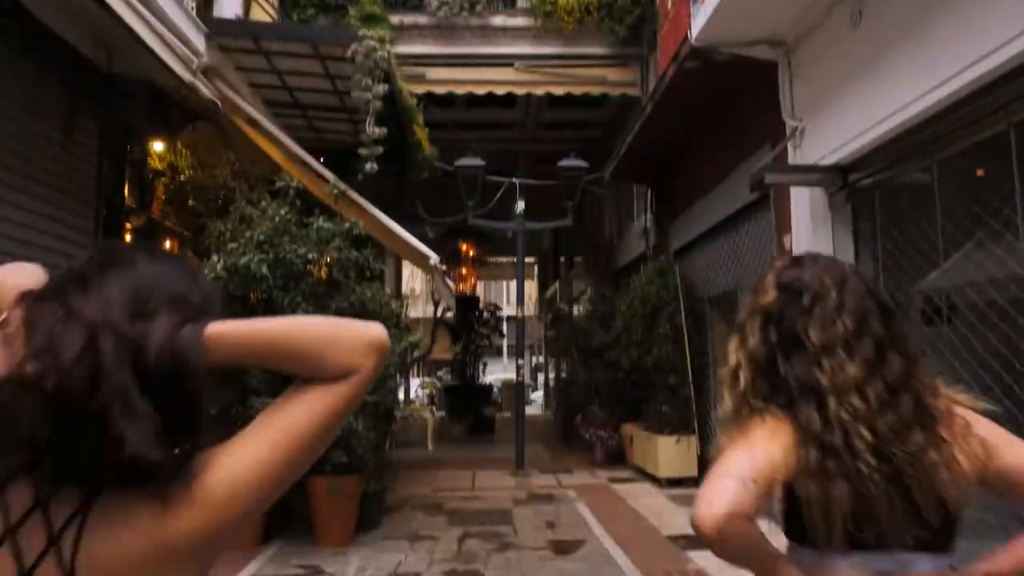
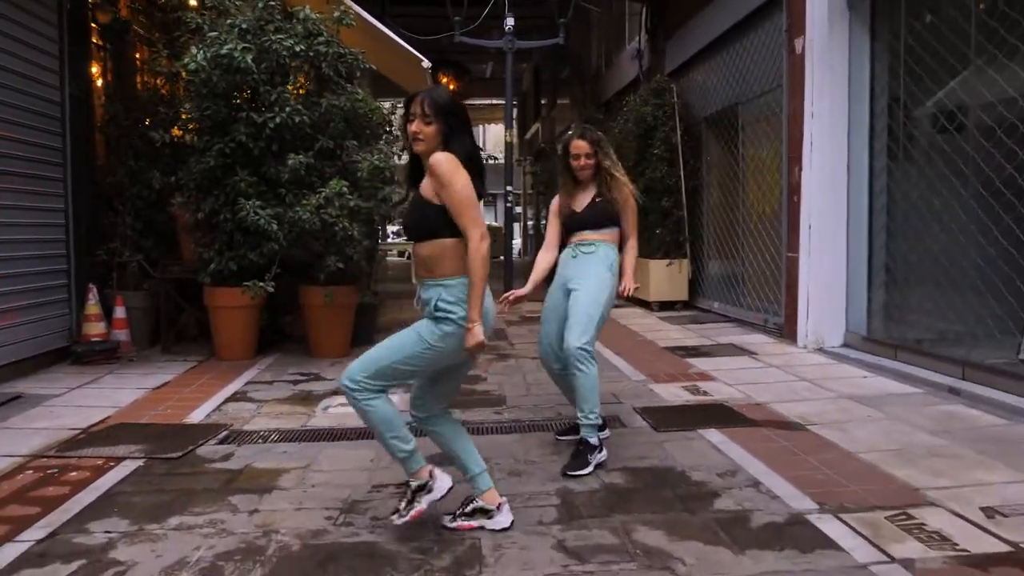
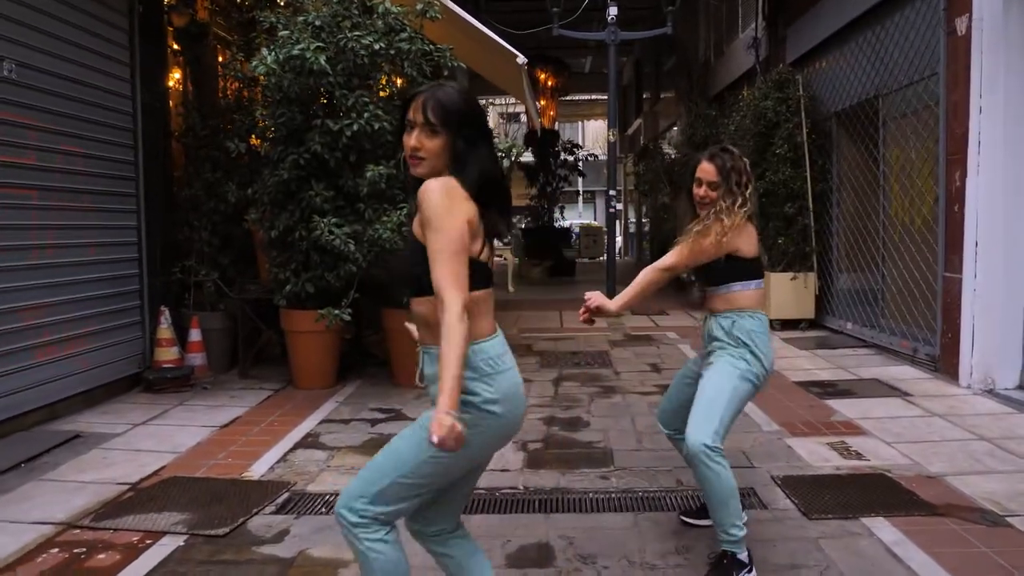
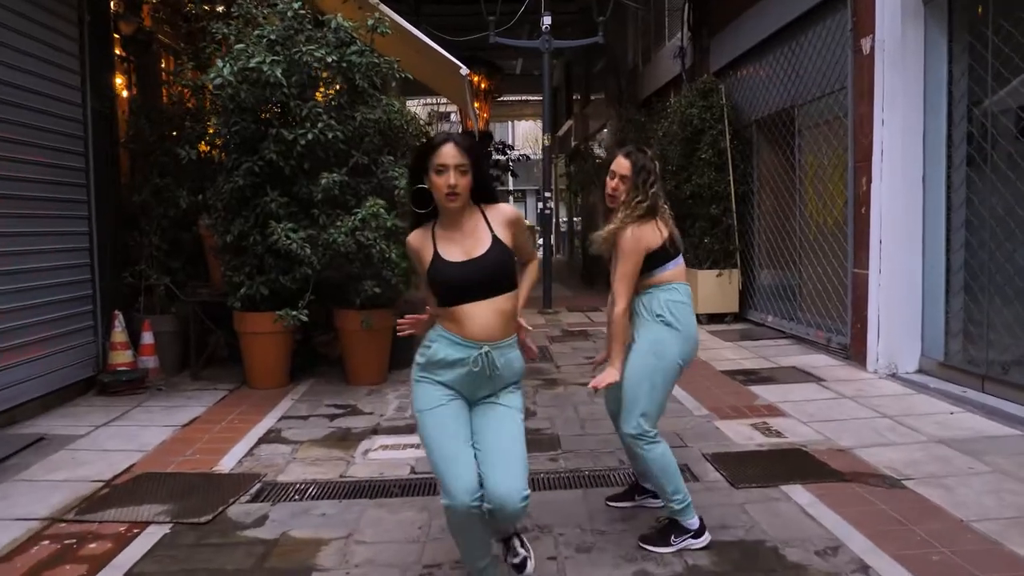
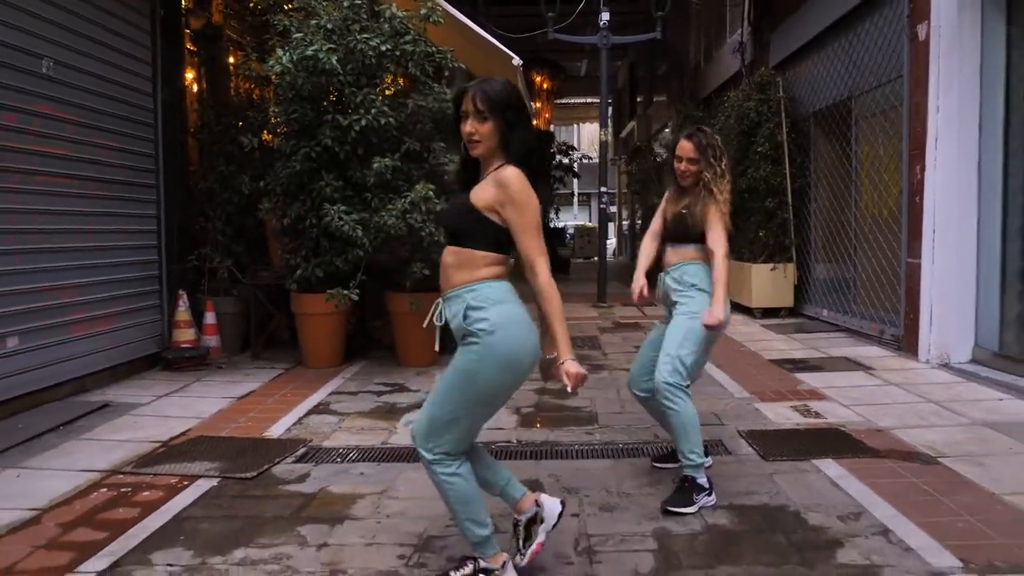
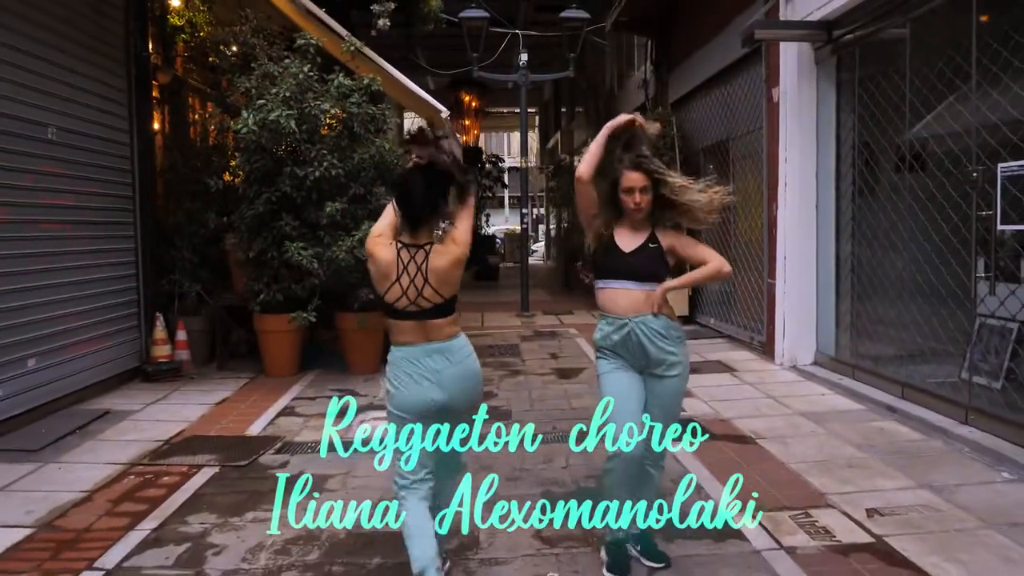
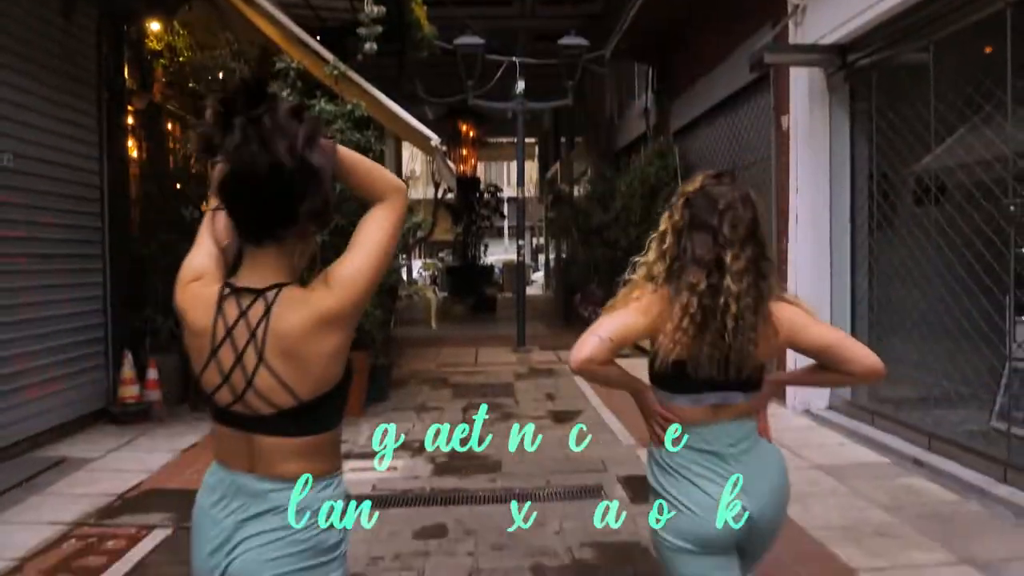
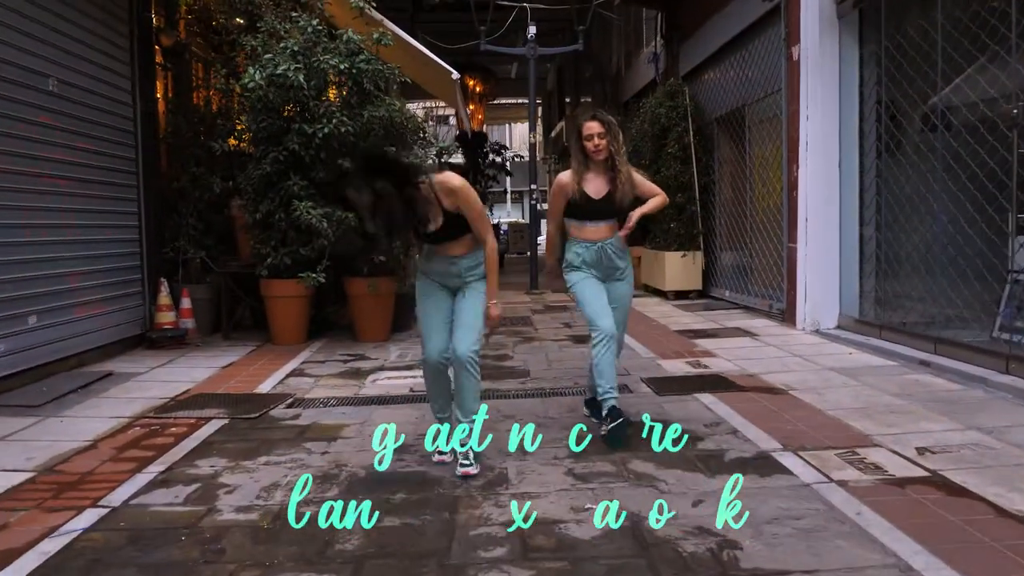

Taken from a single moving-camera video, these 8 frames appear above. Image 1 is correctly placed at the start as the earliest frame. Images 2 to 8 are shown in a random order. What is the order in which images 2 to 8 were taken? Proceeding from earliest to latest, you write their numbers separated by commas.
7, 6, 8, 4, 3, 5, 2
